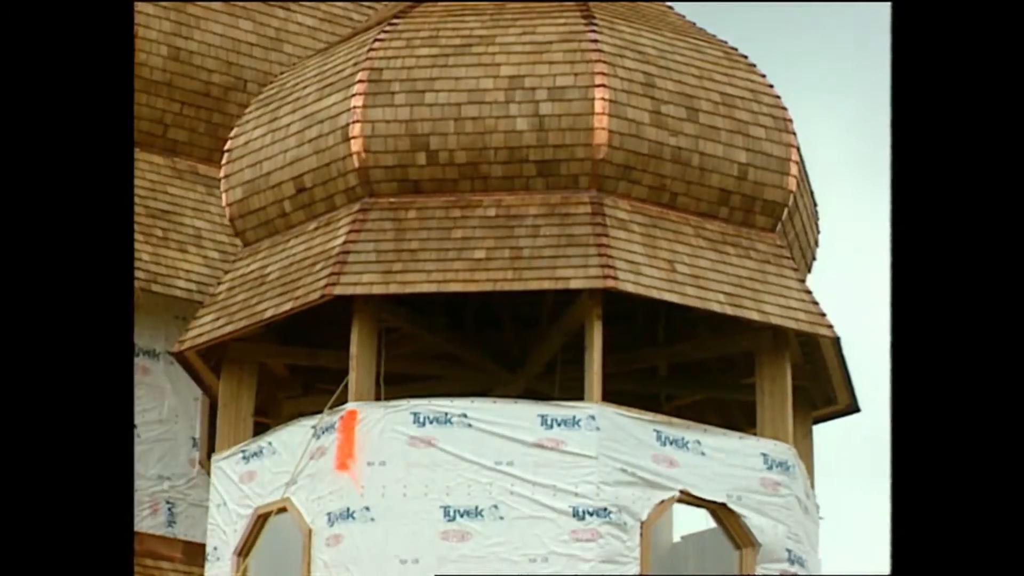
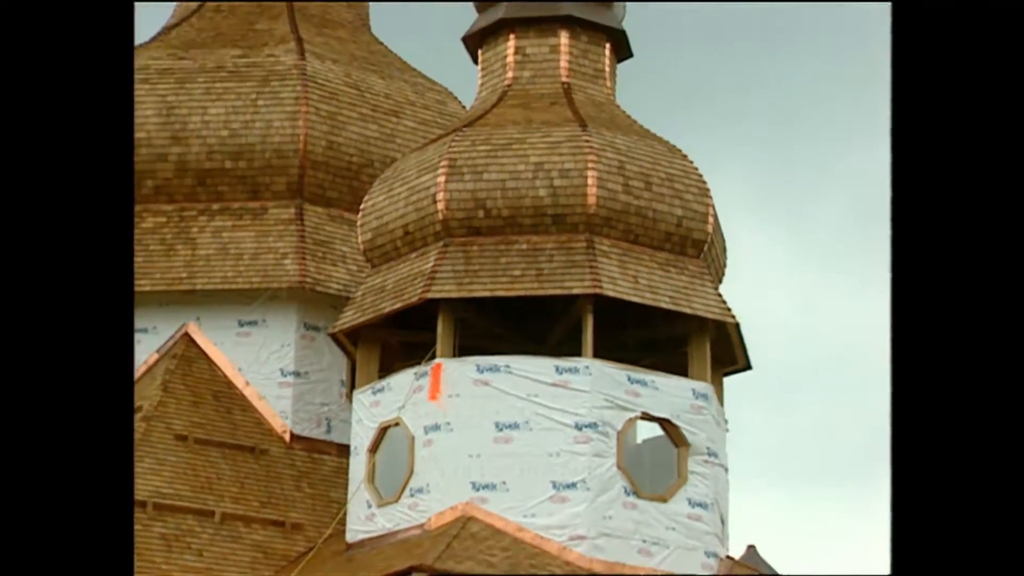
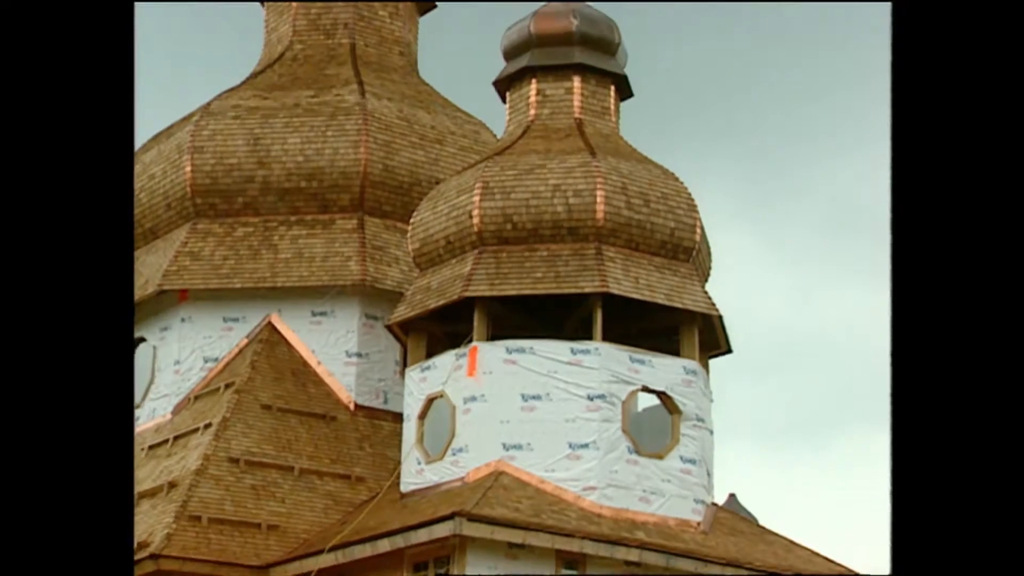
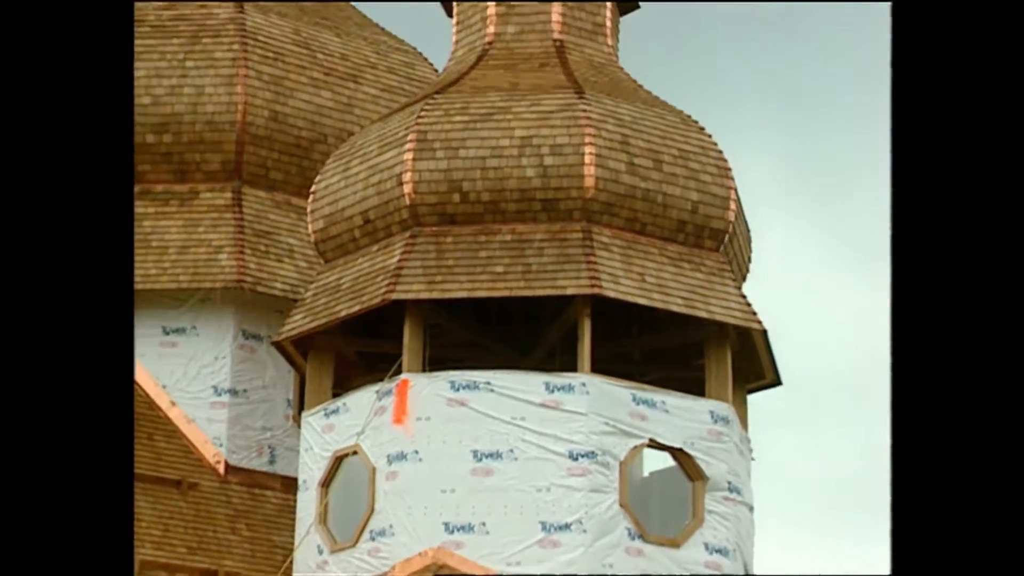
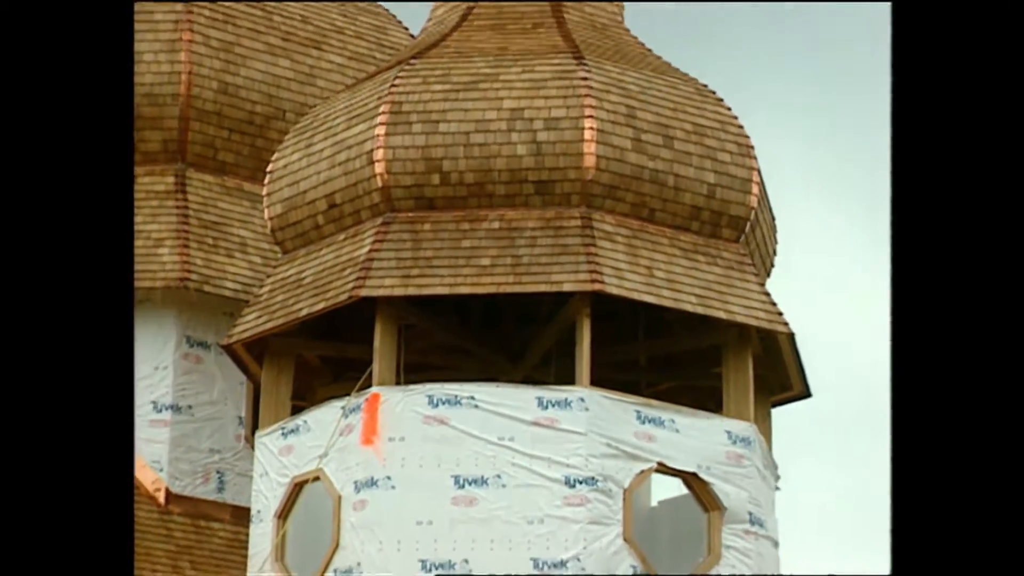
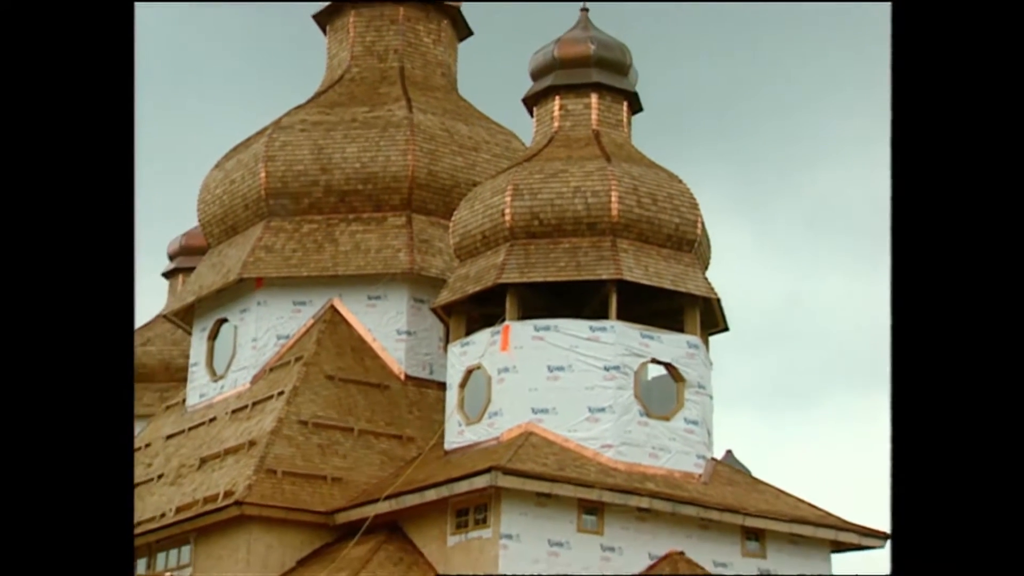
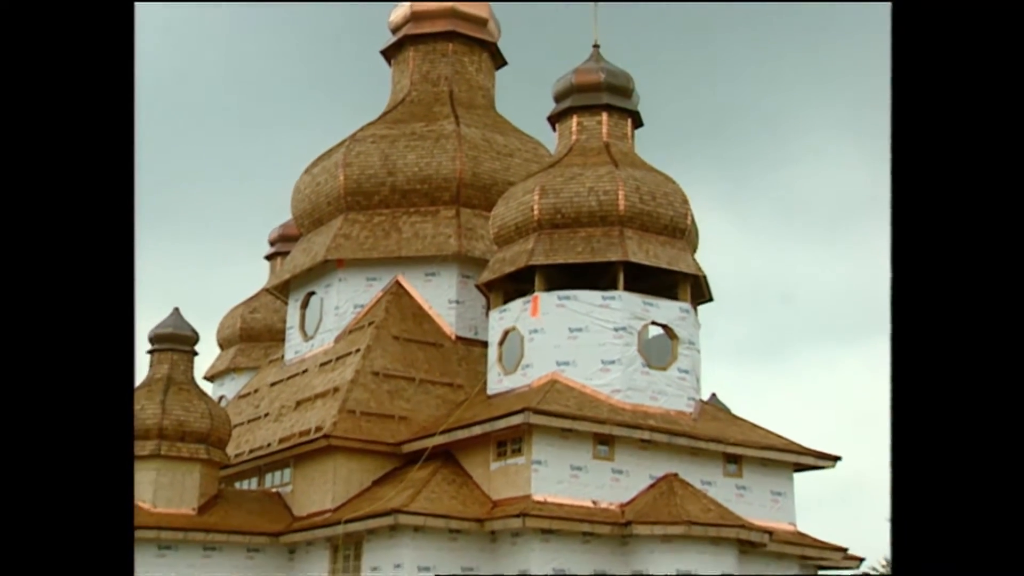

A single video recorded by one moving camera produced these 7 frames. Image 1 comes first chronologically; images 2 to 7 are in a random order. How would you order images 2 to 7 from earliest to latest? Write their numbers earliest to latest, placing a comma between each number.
5, 4, 2, 3, 6, 7
